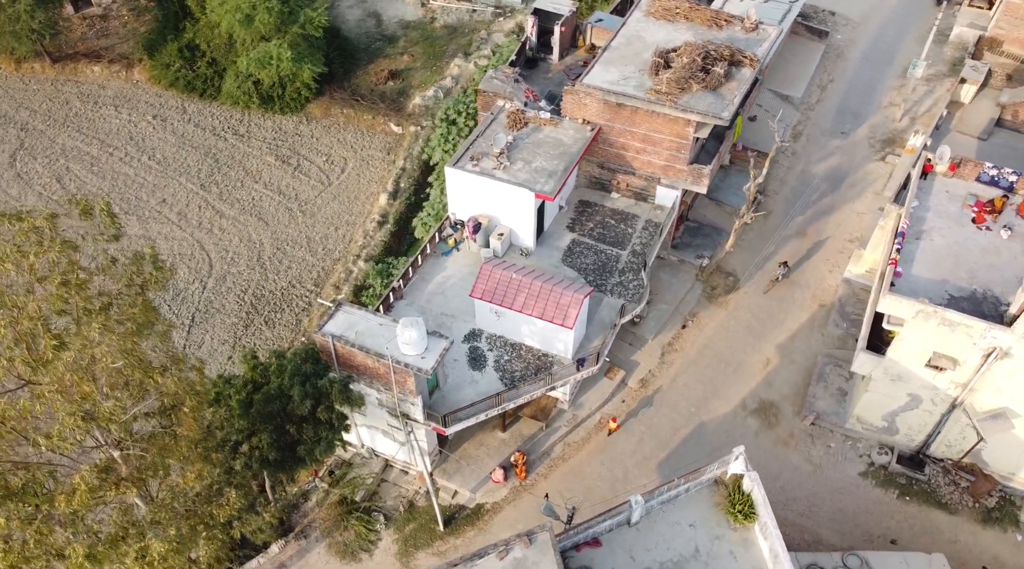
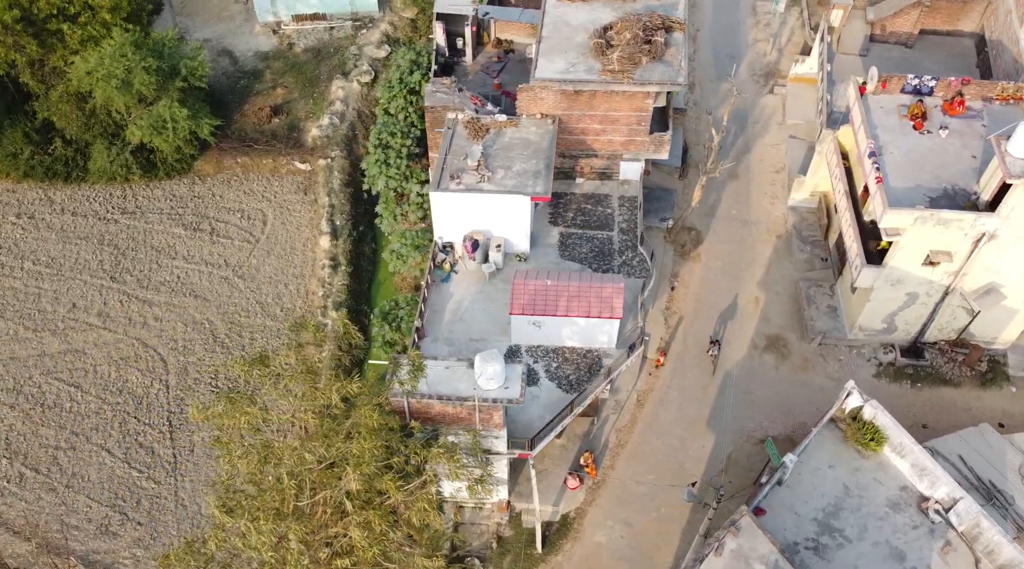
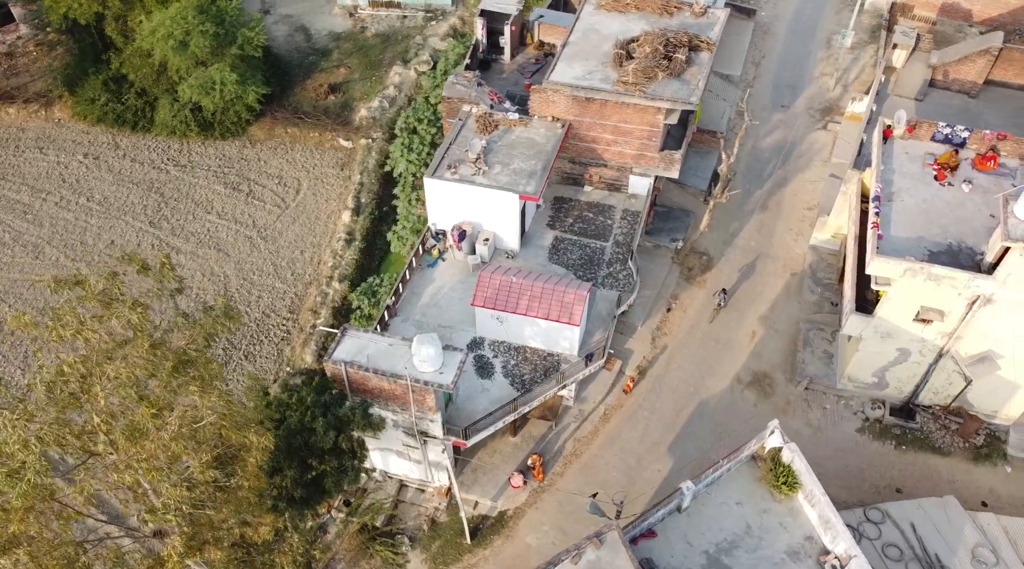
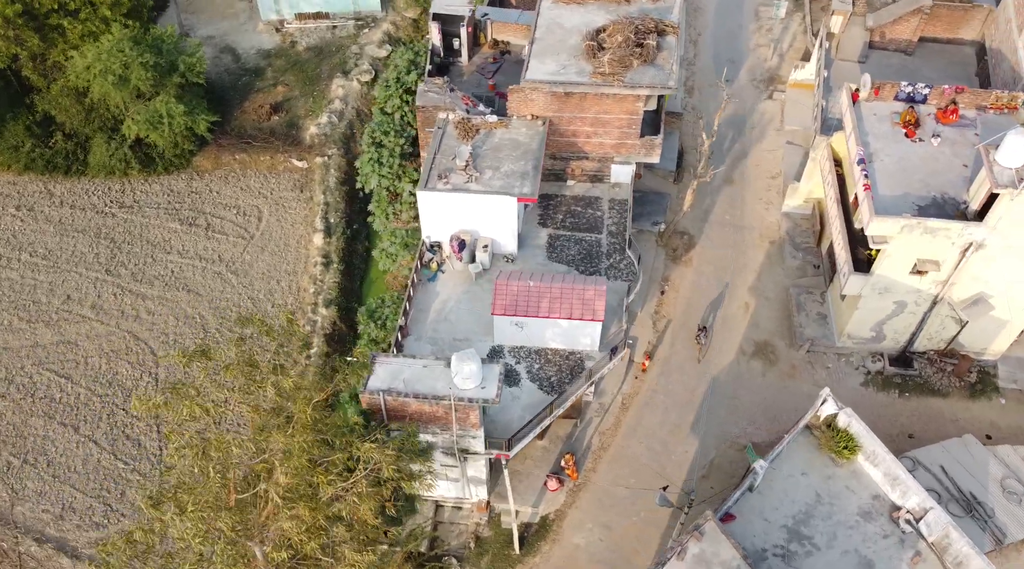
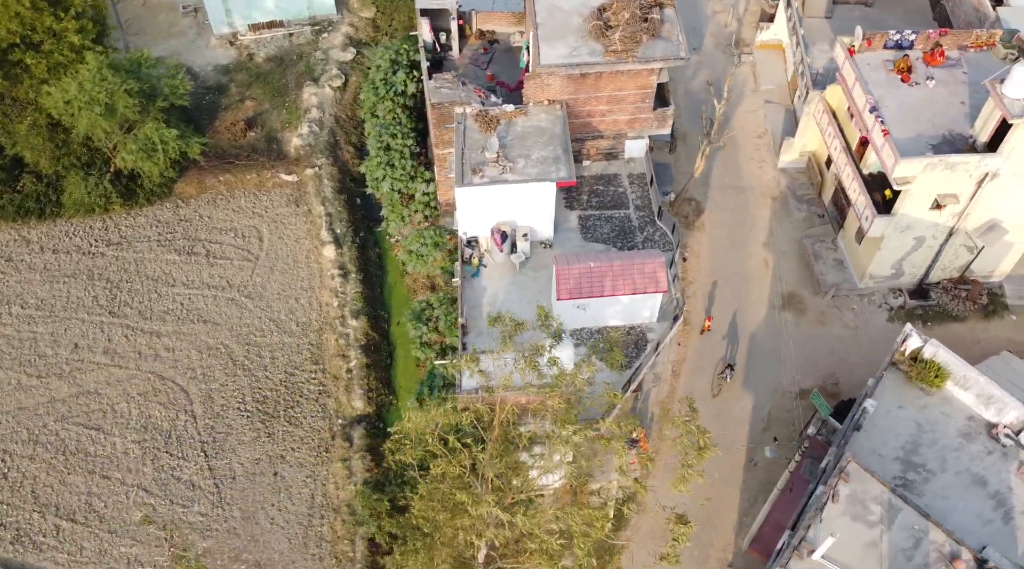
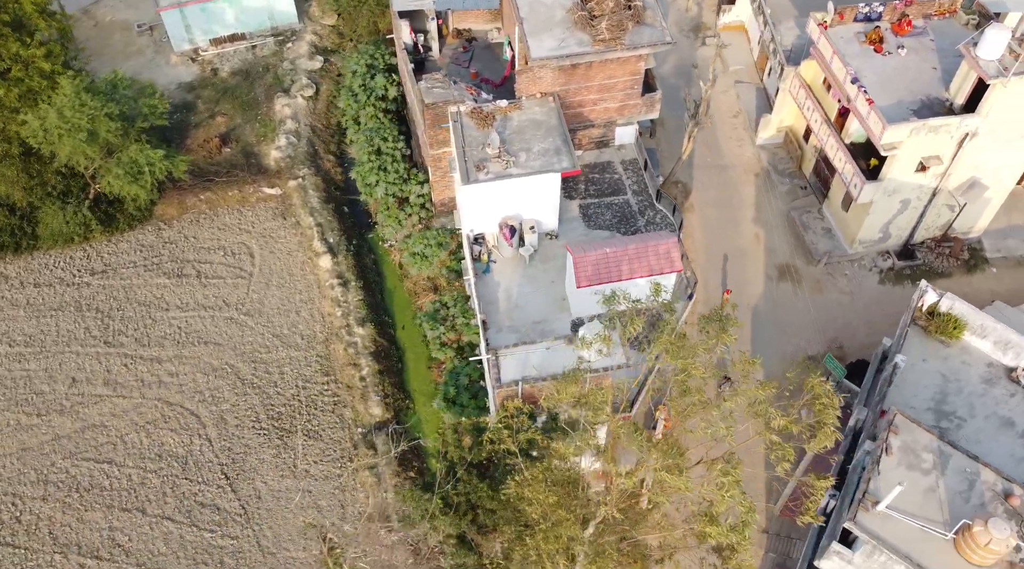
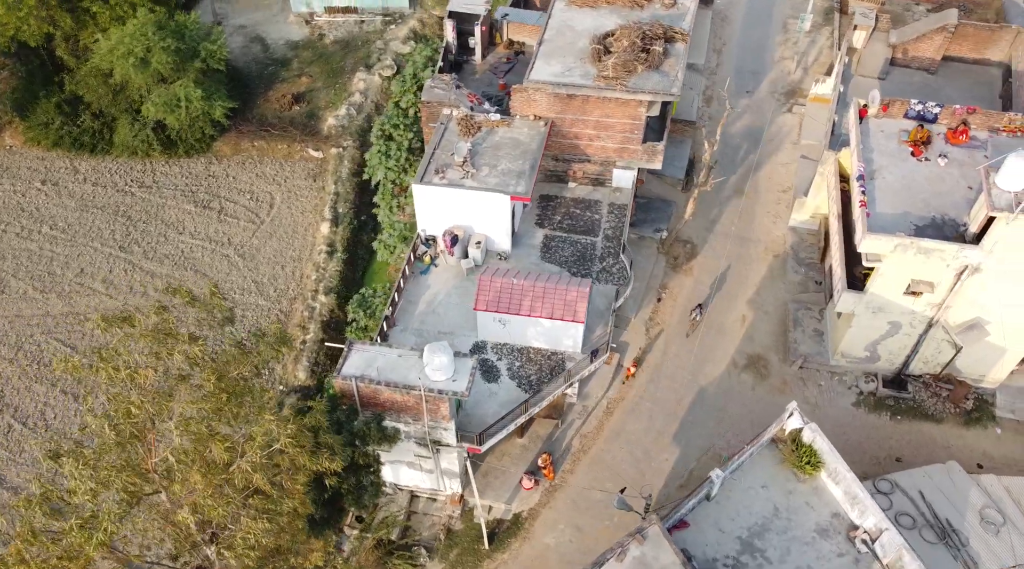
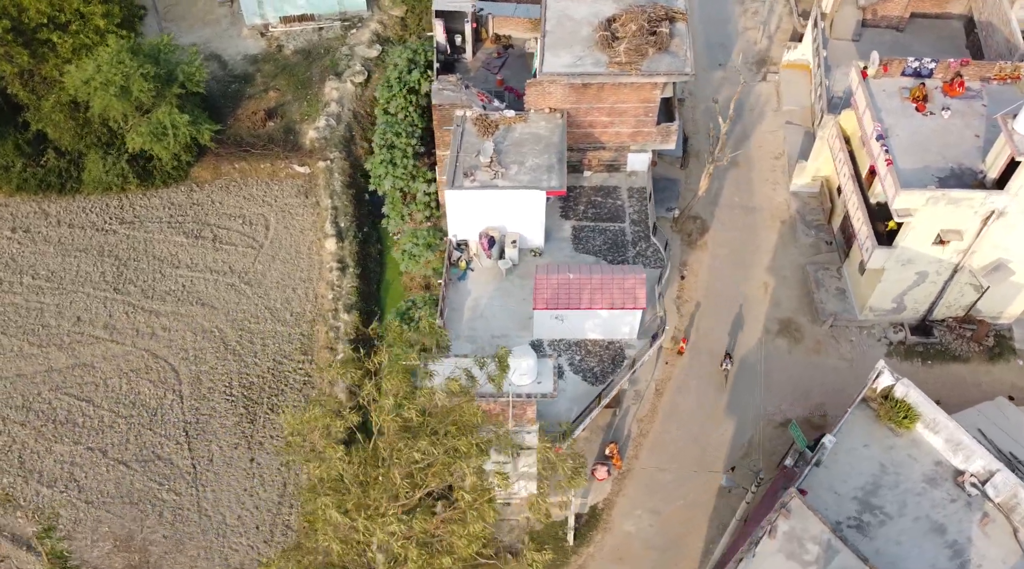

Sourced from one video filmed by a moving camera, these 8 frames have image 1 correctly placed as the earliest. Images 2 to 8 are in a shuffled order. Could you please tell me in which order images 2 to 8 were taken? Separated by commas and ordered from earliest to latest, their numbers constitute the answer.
3, 7, 4, 2, 8, 5, 6
